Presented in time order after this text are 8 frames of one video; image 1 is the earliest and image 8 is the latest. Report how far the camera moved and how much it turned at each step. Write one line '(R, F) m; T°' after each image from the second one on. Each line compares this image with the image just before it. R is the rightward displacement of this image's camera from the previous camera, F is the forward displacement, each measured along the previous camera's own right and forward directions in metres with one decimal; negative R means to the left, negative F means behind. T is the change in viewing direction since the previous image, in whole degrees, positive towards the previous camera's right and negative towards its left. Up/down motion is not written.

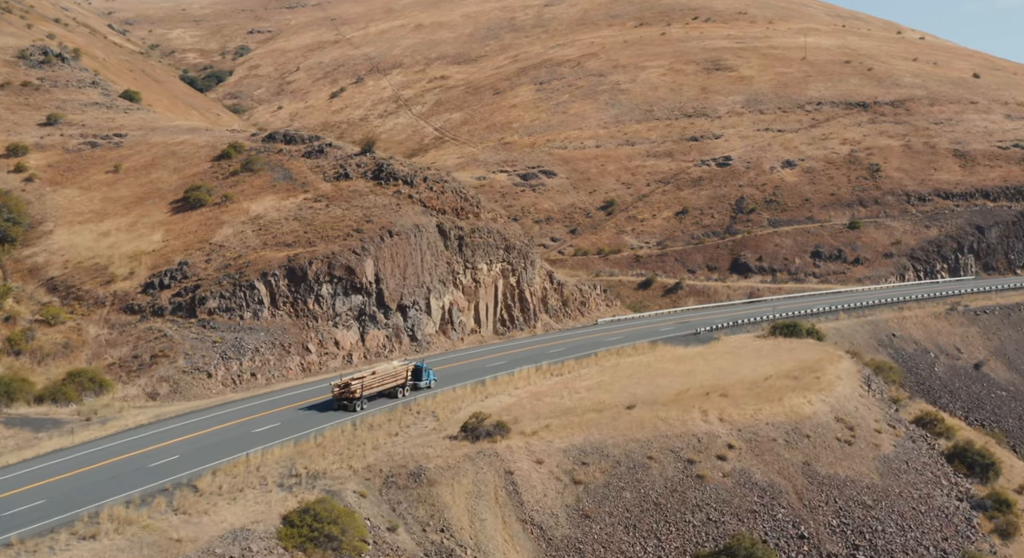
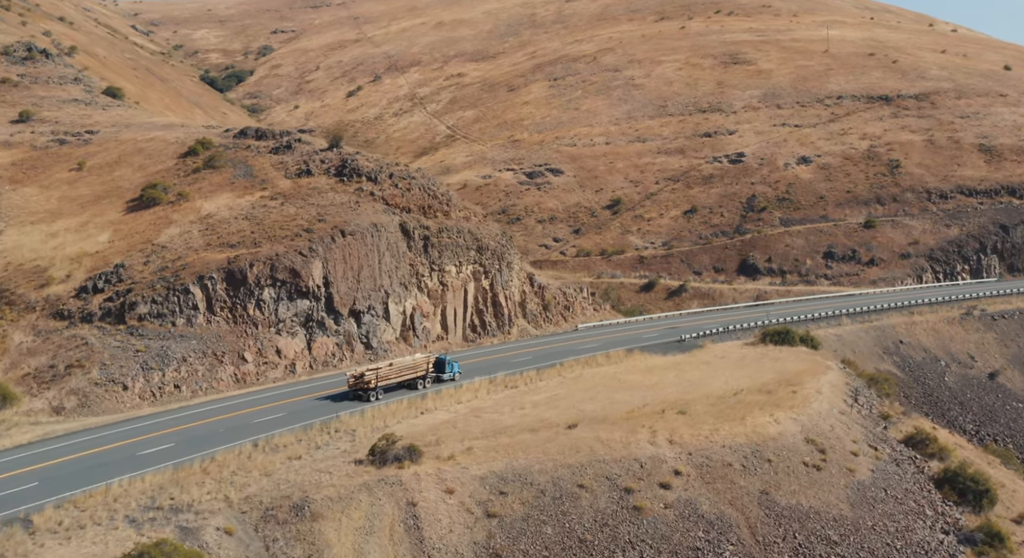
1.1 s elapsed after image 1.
(+3.6, +3.9) m; -2°
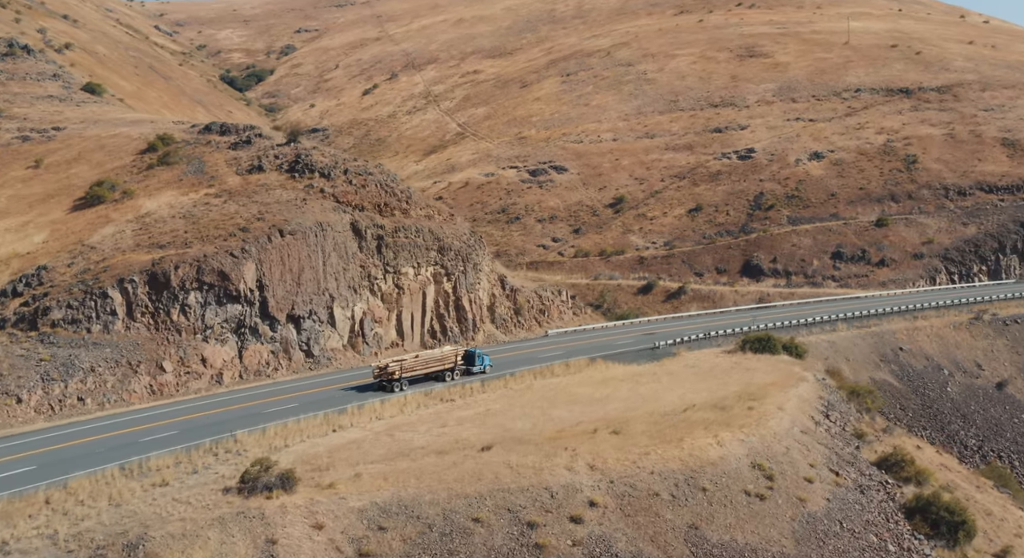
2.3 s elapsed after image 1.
(+3.8, +3.7) m; -2°
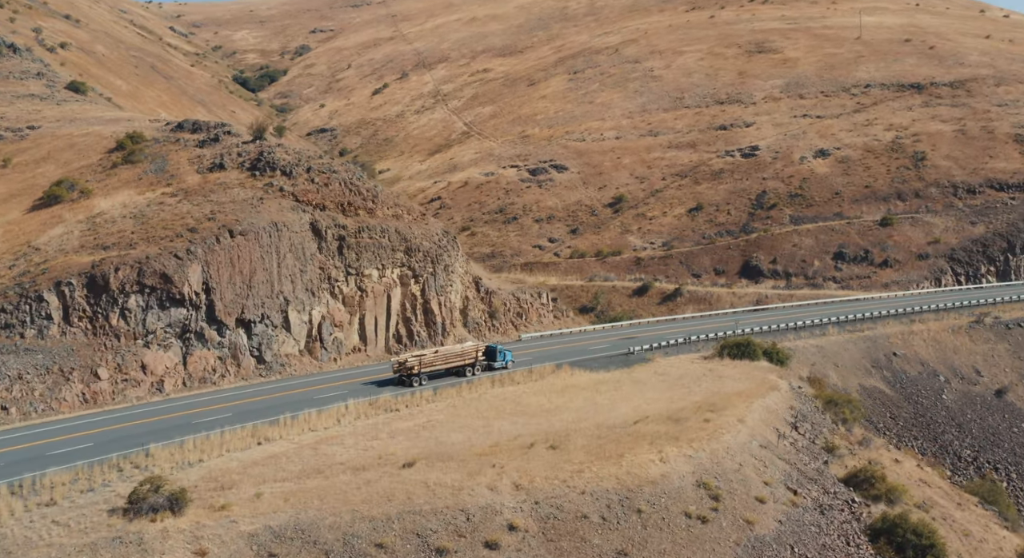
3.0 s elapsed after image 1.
(+2.7, +2.3) m; -1°
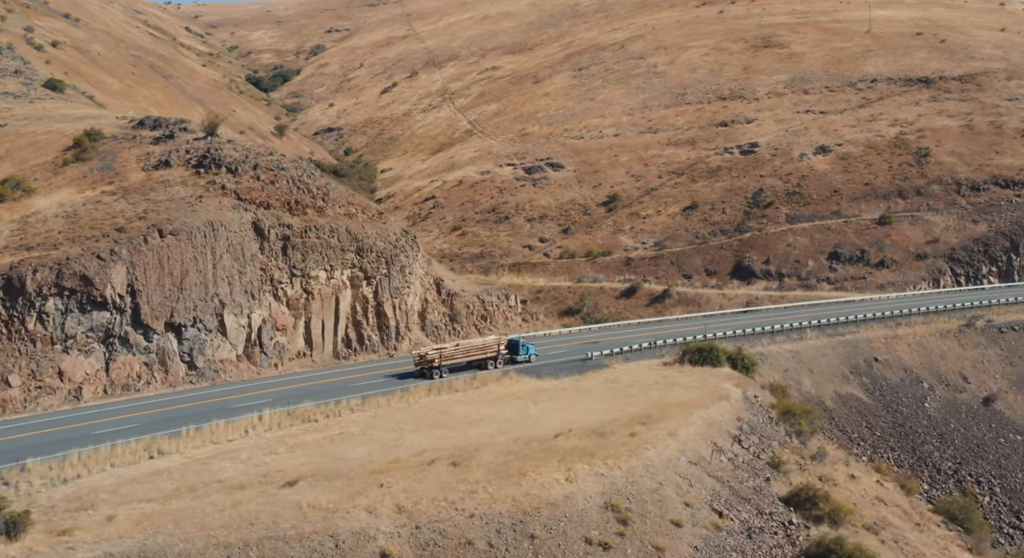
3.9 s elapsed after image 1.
(+3.4, +2.4) m; -2°
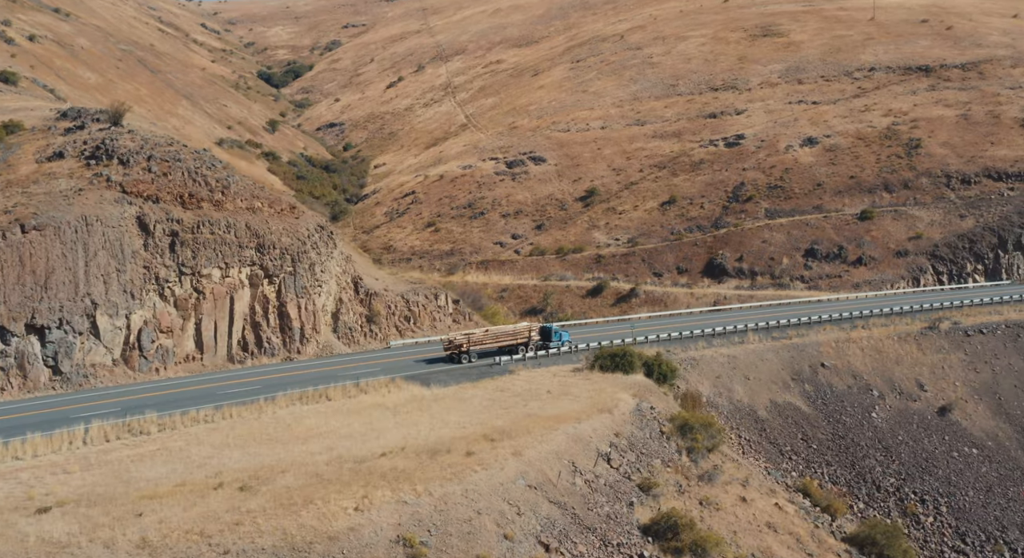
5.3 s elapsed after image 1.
(+5.5, +3.5) m; -2°
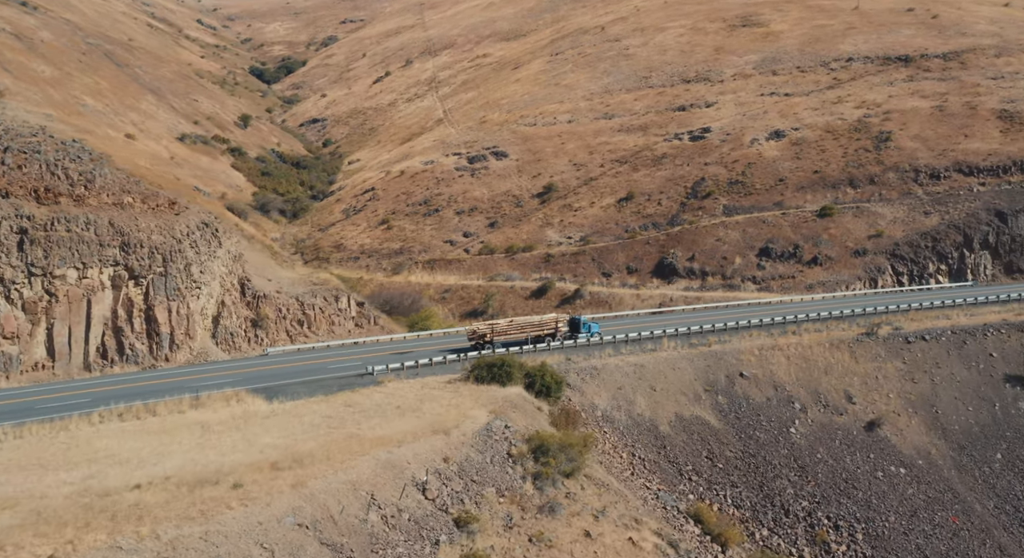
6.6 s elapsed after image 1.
(+5.4, +3.8) m; -1°
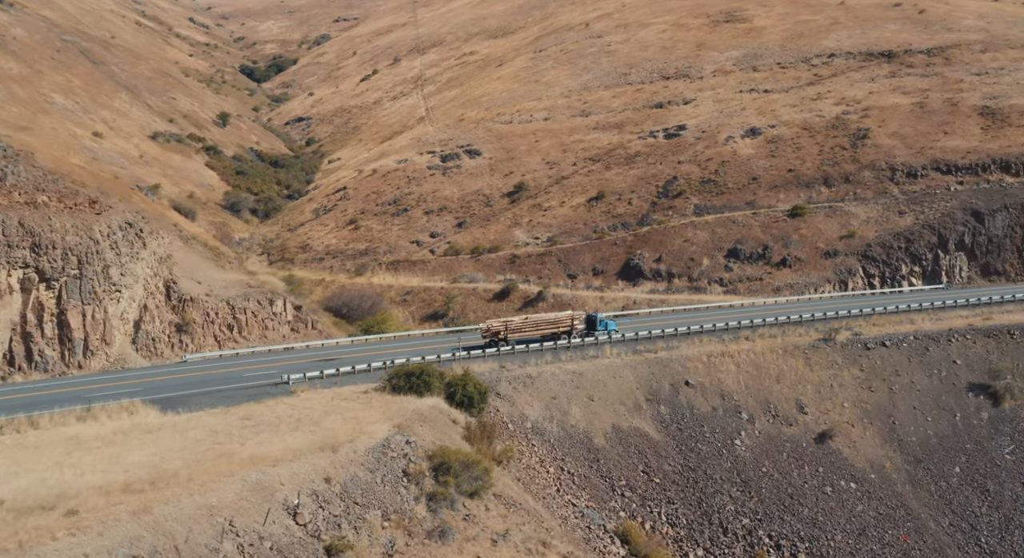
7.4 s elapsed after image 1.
(+2.8, +2.2) m; 0°
